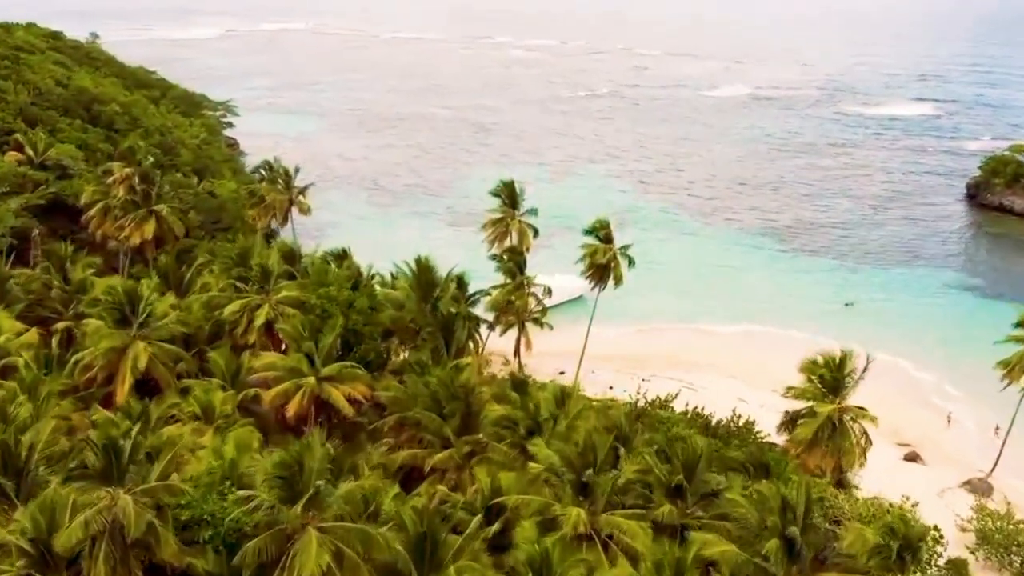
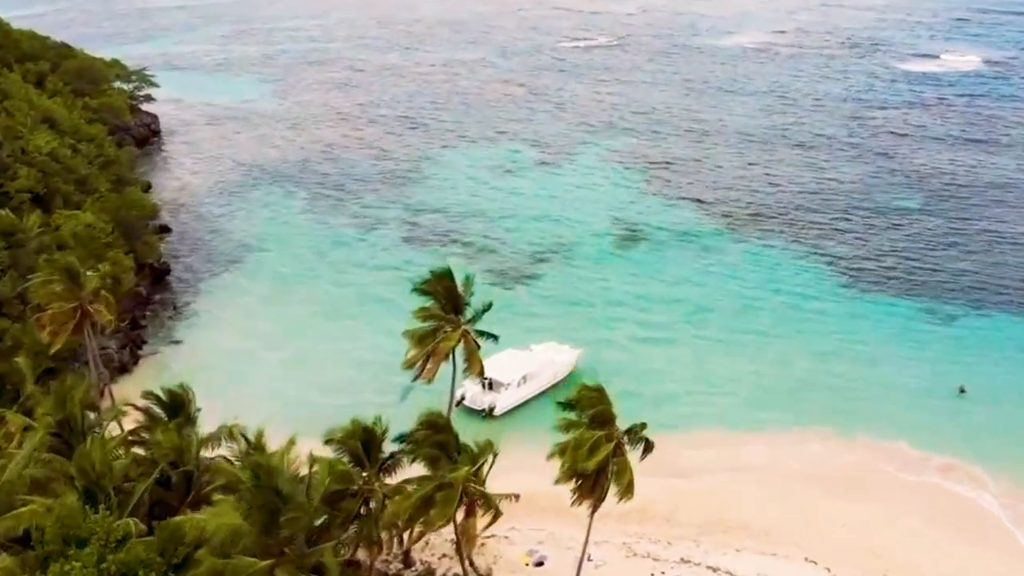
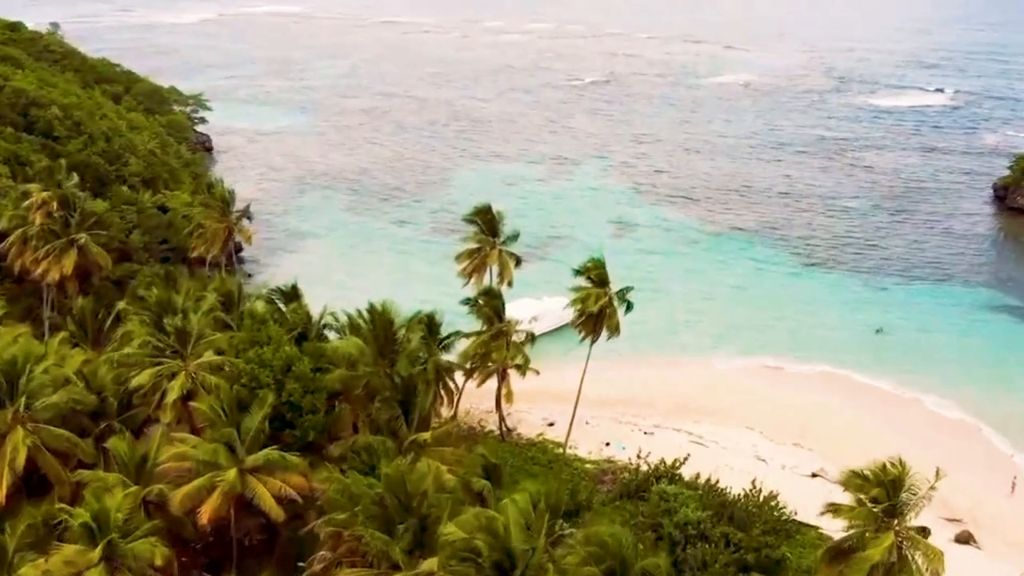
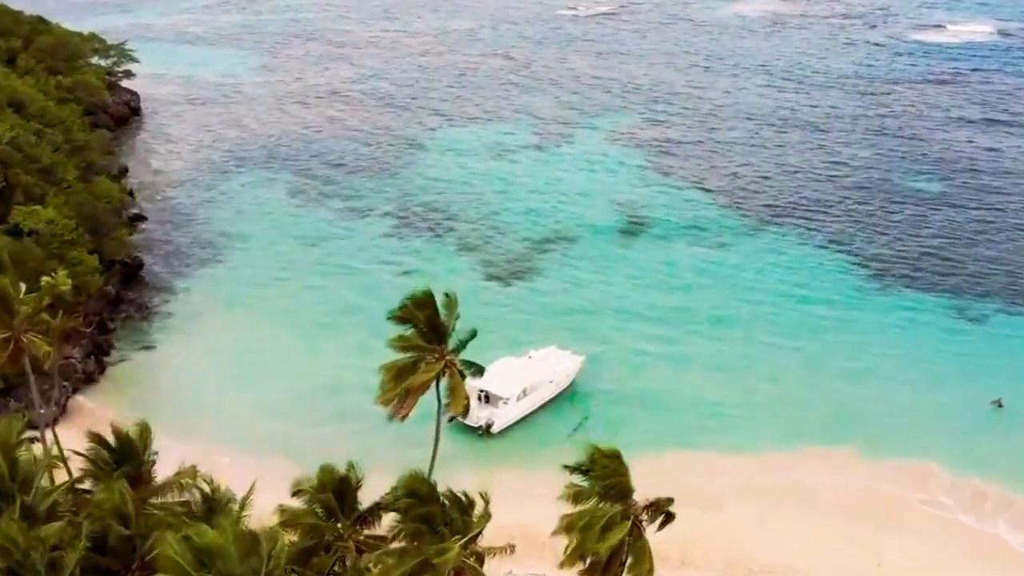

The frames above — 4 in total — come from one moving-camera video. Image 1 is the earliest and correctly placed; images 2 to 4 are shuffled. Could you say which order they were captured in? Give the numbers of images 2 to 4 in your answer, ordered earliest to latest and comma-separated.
3, 2, 4
